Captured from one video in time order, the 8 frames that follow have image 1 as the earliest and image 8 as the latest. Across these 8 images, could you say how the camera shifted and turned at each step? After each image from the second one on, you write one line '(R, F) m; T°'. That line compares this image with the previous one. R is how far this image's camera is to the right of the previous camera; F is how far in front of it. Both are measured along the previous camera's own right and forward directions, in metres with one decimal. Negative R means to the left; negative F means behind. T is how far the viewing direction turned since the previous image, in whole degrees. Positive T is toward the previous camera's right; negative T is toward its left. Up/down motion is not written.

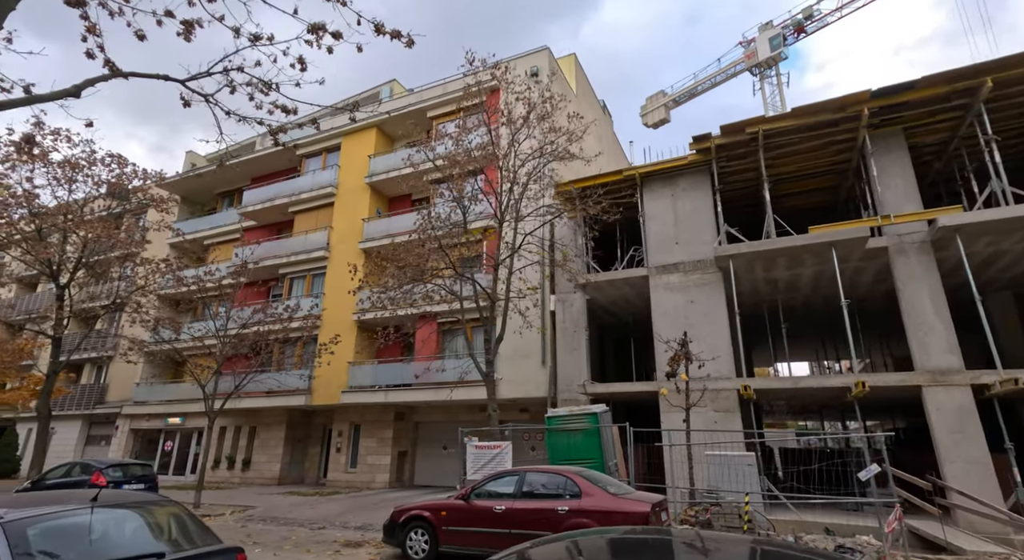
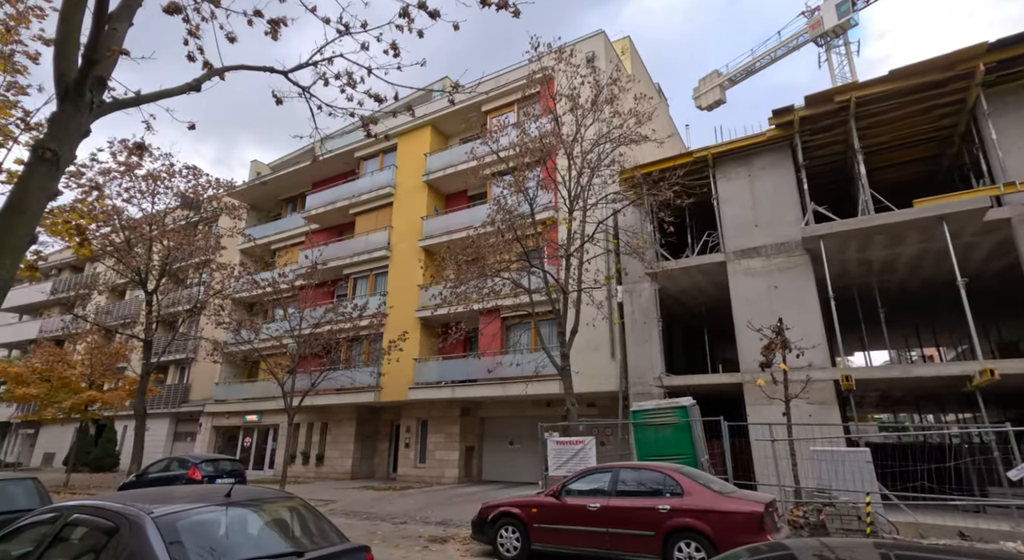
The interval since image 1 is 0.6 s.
(-0.4, +0.2) m; -5°
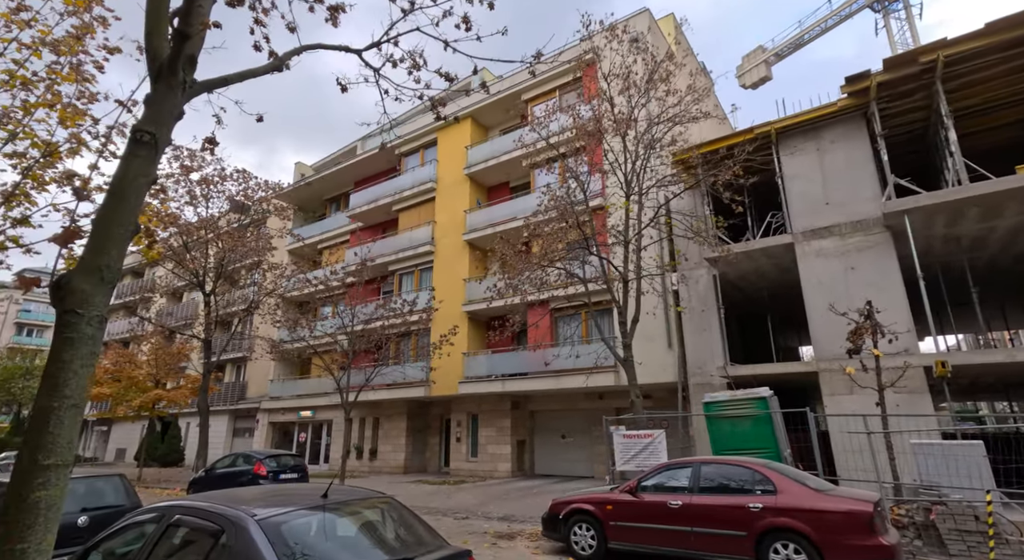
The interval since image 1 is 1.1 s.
(-0.4, +0.2) m; -4°
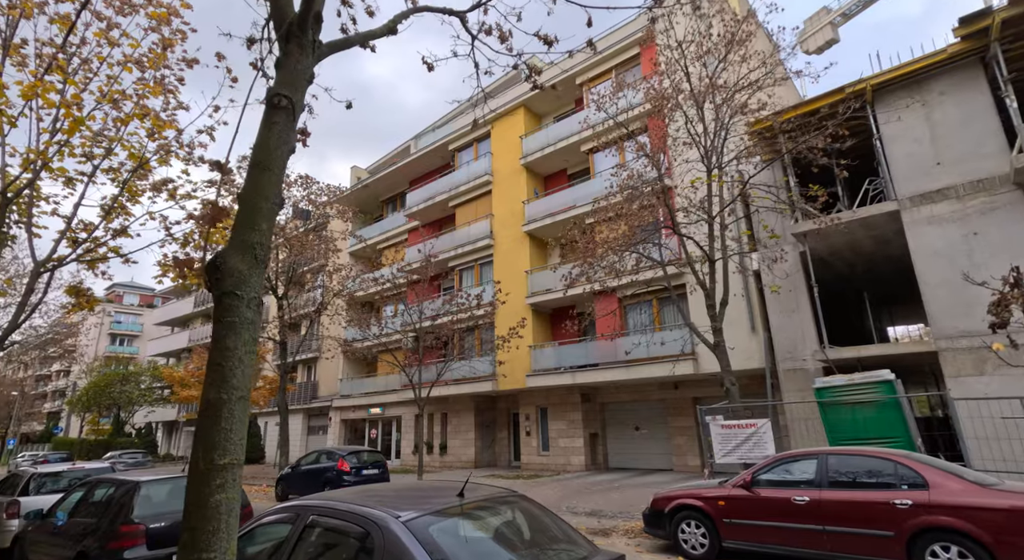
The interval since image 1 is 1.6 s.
(-0.5, +0.3) m; -5°
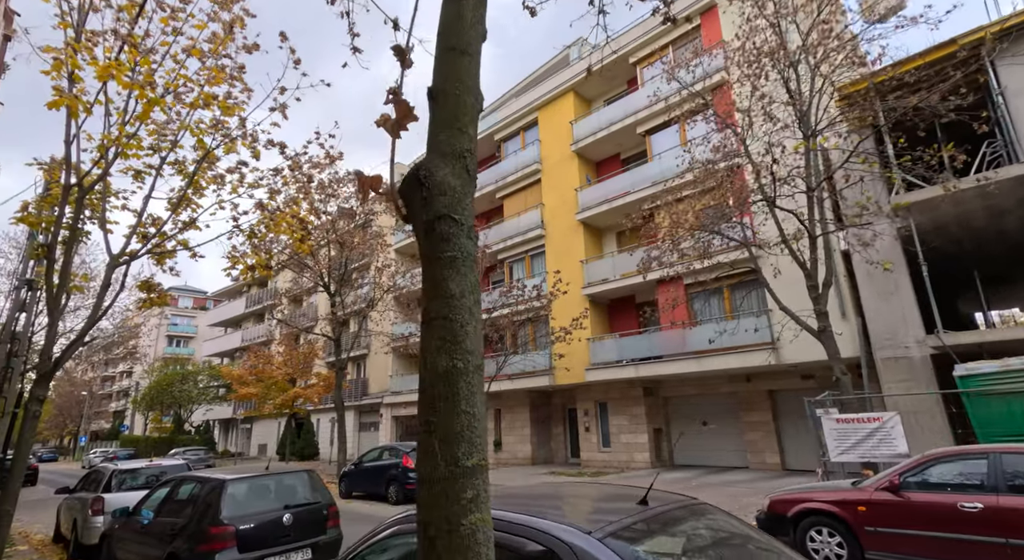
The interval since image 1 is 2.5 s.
(-0.7, +0.6) m; -4°
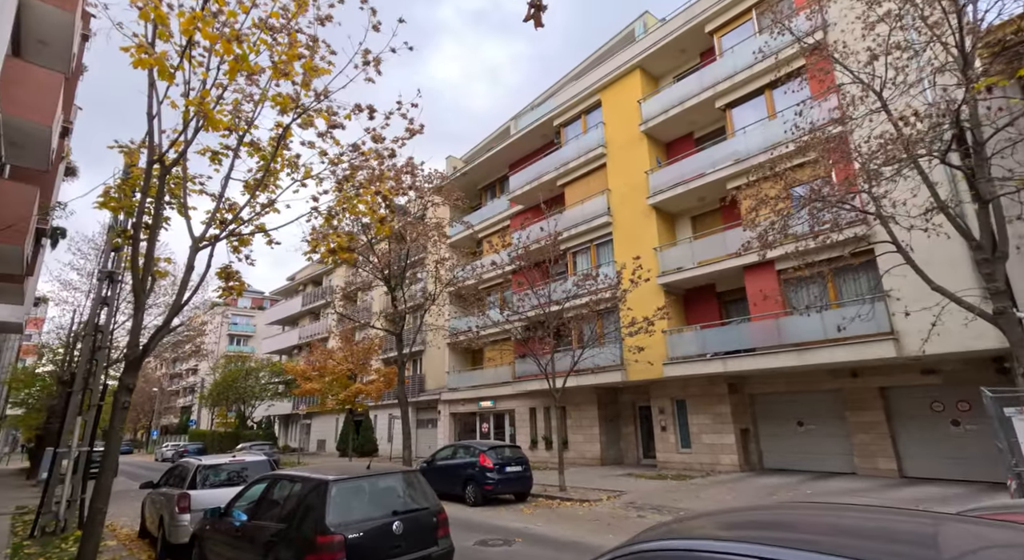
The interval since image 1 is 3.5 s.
(-0.9, +0.8) m; -5°
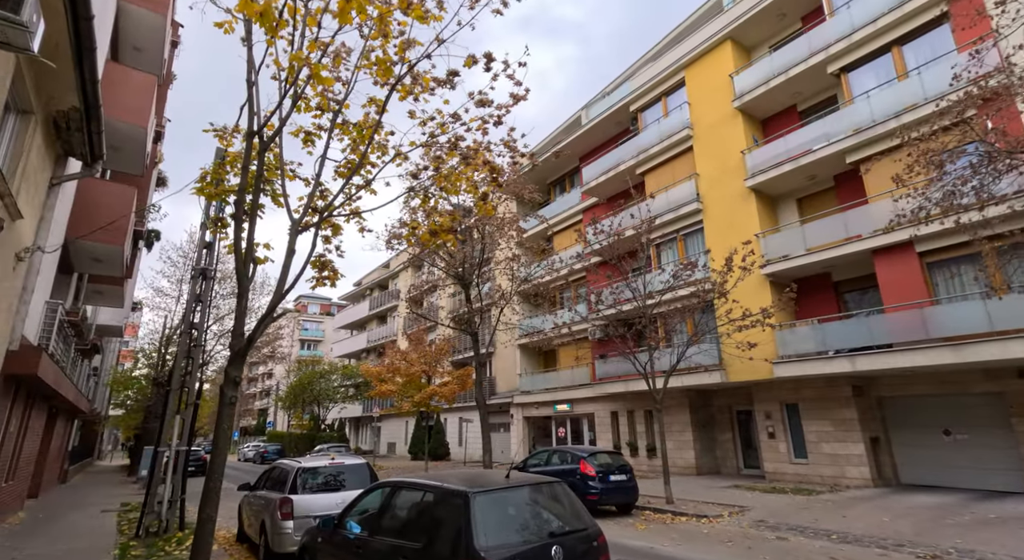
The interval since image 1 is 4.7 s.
(-1.0, +1.0) m; -6°
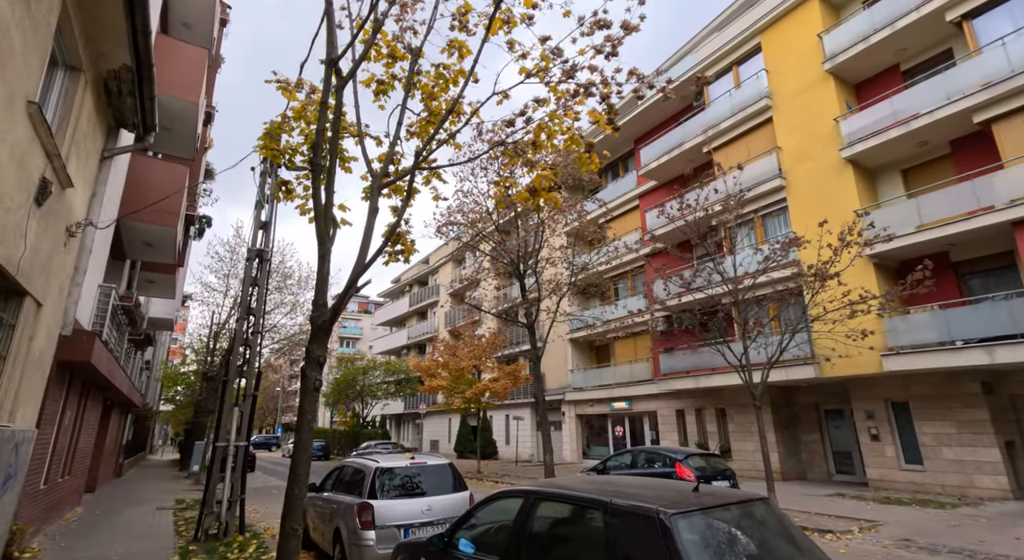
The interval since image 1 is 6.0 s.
(-1.1, +1.3) m; -3°
